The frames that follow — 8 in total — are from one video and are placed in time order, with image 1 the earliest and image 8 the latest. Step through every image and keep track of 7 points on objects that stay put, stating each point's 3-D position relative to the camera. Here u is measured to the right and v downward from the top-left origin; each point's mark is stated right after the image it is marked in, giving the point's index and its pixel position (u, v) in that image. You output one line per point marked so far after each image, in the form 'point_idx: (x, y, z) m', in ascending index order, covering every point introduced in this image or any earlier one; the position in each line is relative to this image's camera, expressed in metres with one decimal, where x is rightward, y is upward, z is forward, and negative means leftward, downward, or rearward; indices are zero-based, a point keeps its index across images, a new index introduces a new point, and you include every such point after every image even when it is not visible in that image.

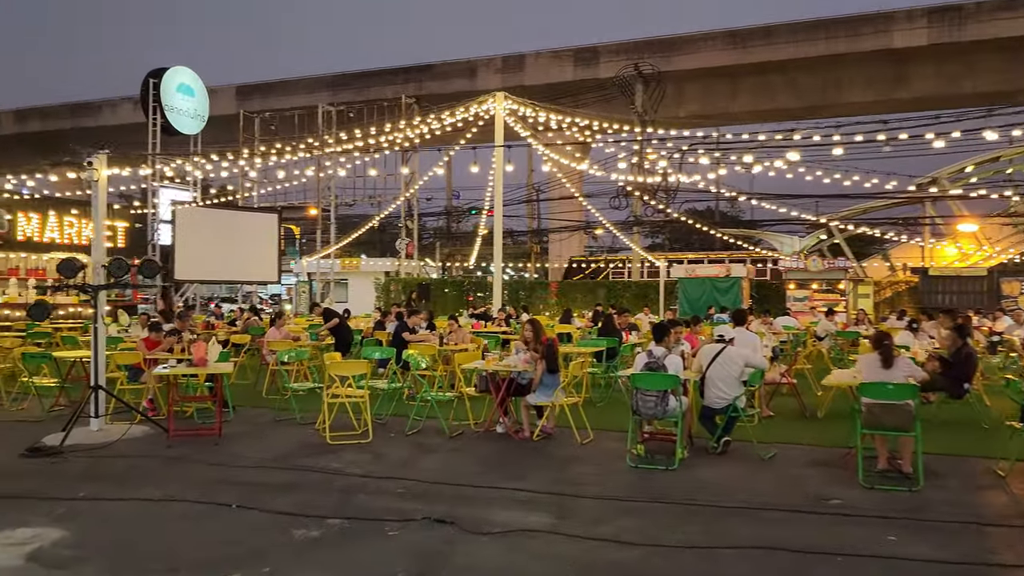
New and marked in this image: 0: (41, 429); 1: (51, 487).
0: (-4.7, -1.4, +8.4) m
1: (-3.4, -1.4, +6.1) m
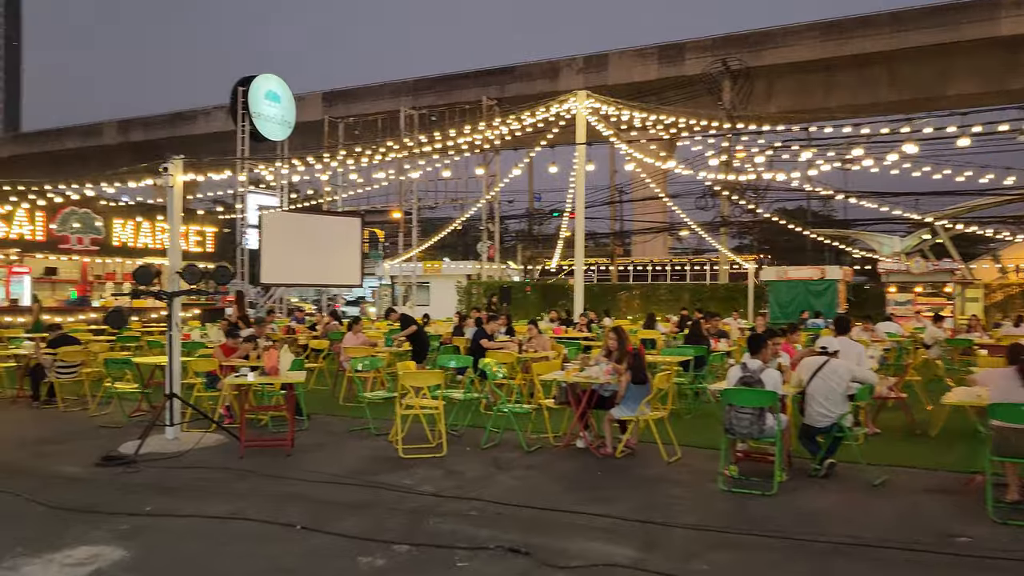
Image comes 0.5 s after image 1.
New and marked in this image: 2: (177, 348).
0: (-3.9, -1.5, +8.4) m
1: (-2.8, -1.5, +6.0) m
2: (-3.2, -0.6, +7.9) m
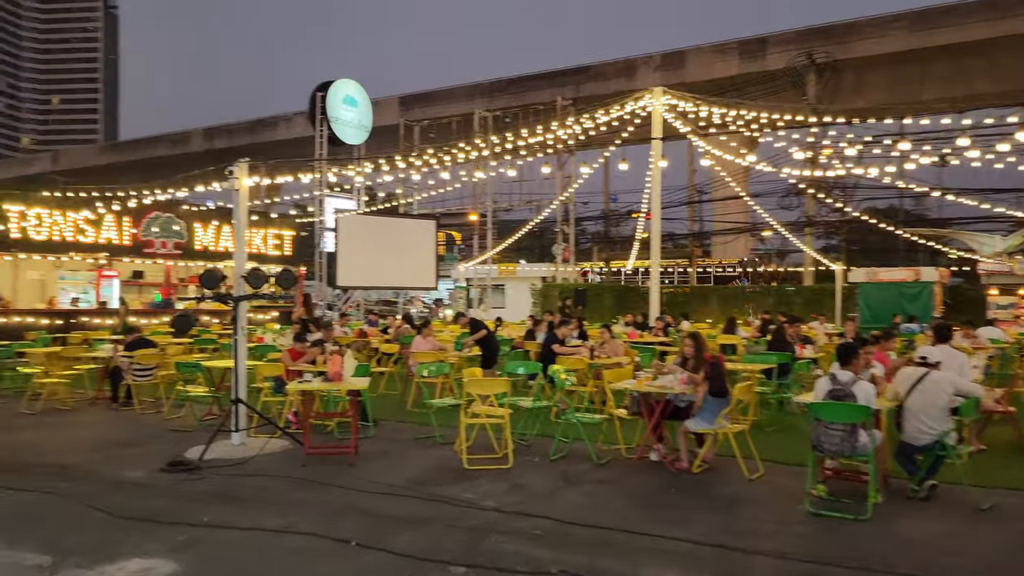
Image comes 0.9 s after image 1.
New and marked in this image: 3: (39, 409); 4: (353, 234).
0: (-3.2, -1.5, +8.4) m
1: (-2.3, -1.5, +5.9) m
2: (-2.5, -0.6, +7.8) m
3: (-6.0, -1.5, +10.7) m
4: (-2.6, +0.9, +13.9) m
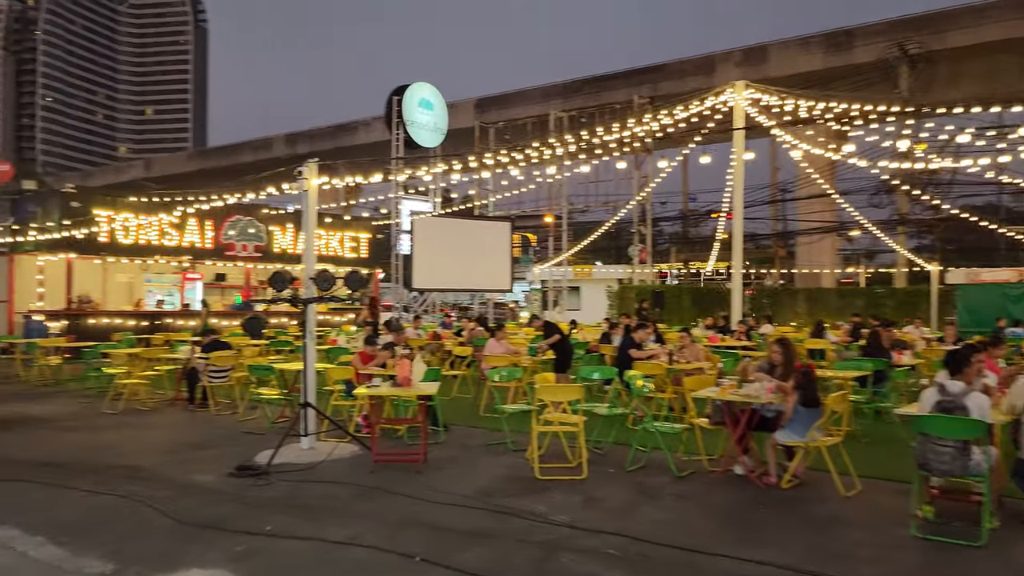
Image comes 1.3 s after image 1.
0: (-2.5, -1.5, +8.3) m
1: (-1.8, -1.5, +5.7) m
2: (-1.8, -0.6, +7.7) m
3: (-5.1, -1.6, +10.9) m
4: (-1.3, +0.8, +13.8) m
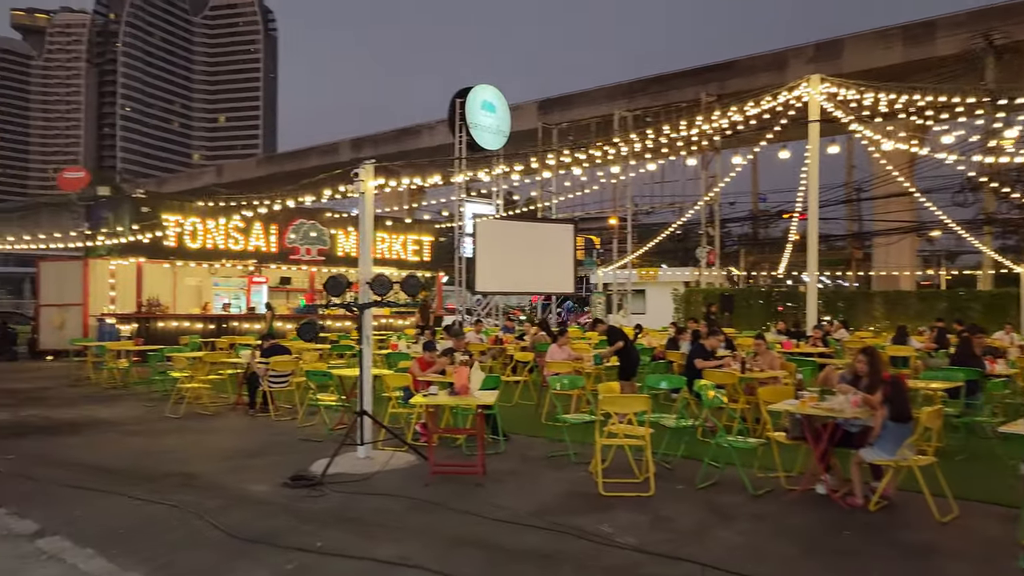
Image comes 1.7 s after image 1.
0: (-1.9, -1.6, +8.2) m
1: (-1.4, -1.6, +5.5) m
2: (-1.3, -0.7, +7.5) m
3: (-4.3, -1.6, +10.9) m
4: (-0.3, +0.8, +13.5) m
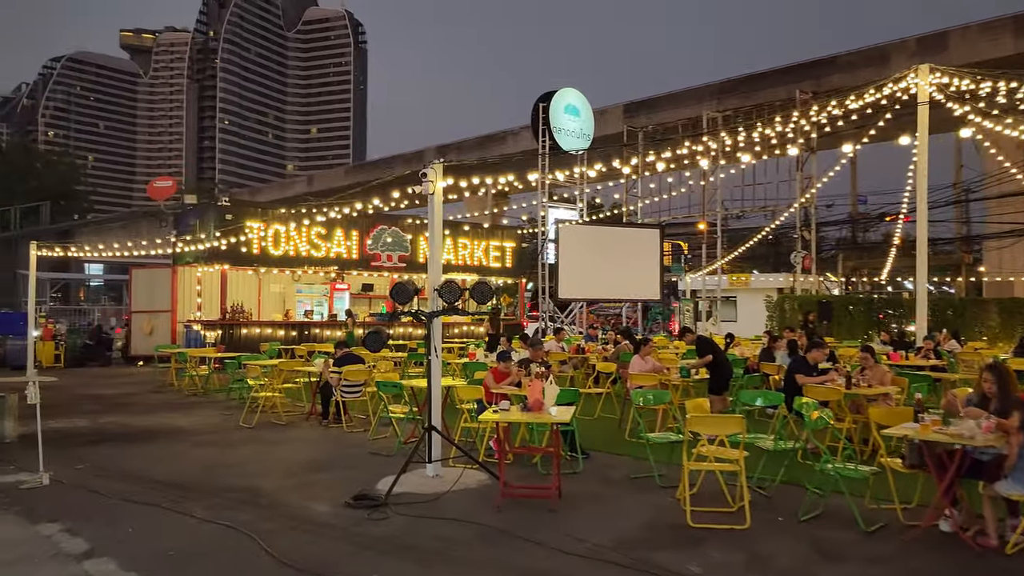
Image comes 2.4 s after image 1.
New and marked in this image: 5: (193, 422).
0: (-1.2, -1.7, +7.7) m
1: (-1.0, -1.6, +5.1) m
2: (-0.6, -0.7, +7.0) m
3: (-3.2, -1.7, +10.7) m
4: (+0.9, +0.7, +12.9) m
5: (-4.1, -1.7, +10.8) m
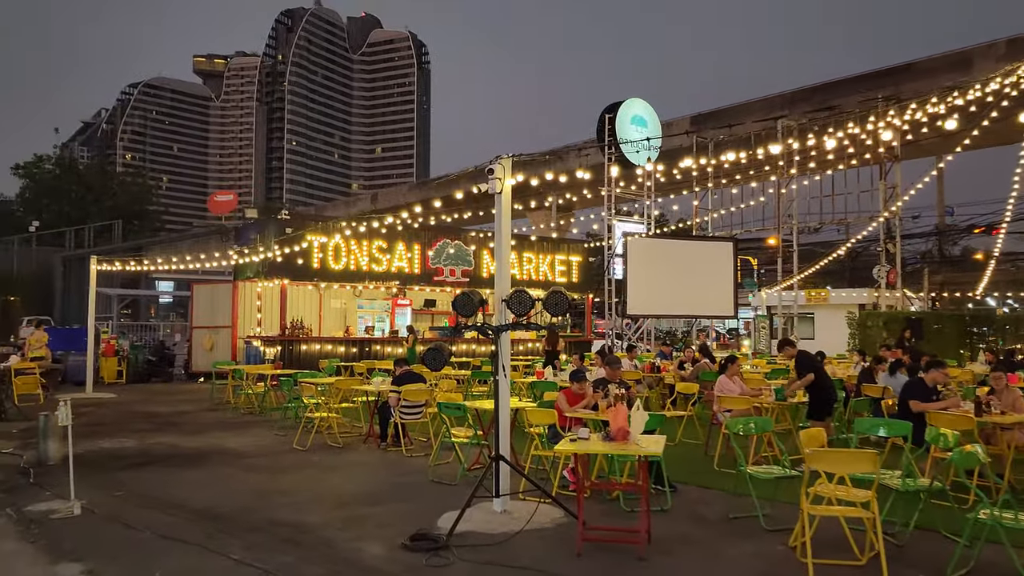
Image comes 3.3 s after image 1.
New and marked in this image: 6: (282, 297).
0: (-0.5, -1.7, +6.9) m
1: (-0.5, -1.7, +4.3) m
2: (-0.1, -0.8, +6.2) m
3: (-2.4, -1.9, +10.0) m
4: (+1.9, +0.5, +12.0) m
5: (-3.2, -1.9, +10.2) m
6: (-5.2, -0.2, +18.9) m
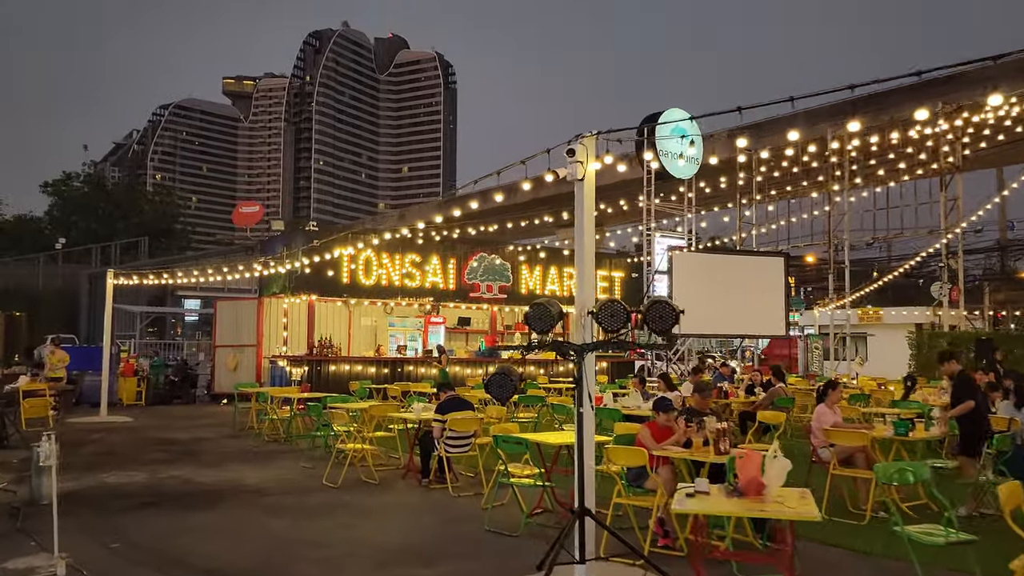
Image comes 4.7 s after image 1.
0: (0.0, -1.8, +5.7) m
1: (-0.1, -1.7, +3.0) m
2: (+0.5, -0.9, +4.9) m
3: (-1.8, -2.0, +8.8) m
4: (+2.6, +0.3, +10.7) m
5: (-2.6, -2.0, +9.0) m
6: (-4.3, -0.5, +17.8) m
